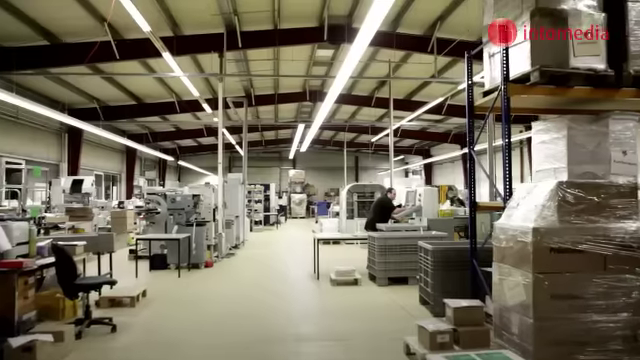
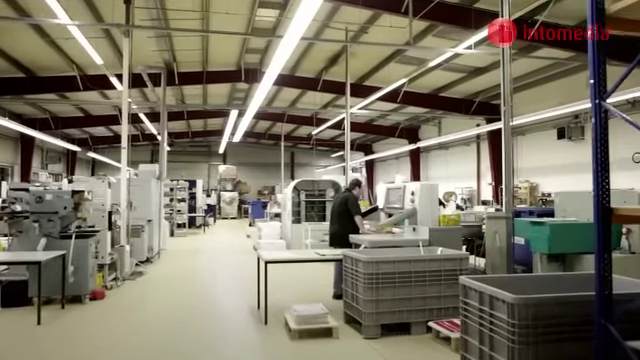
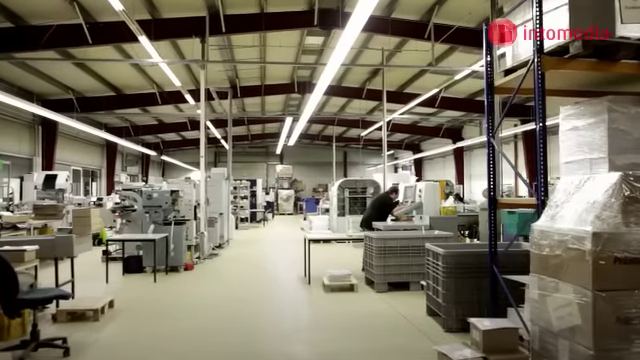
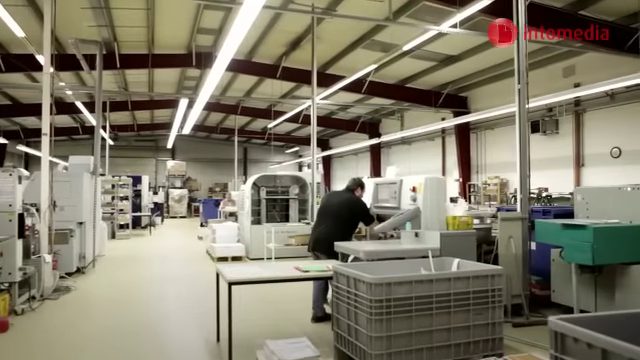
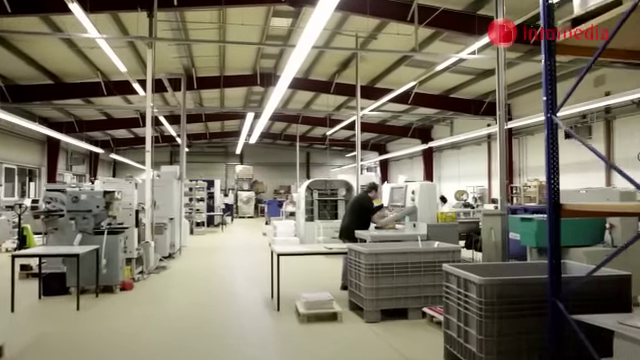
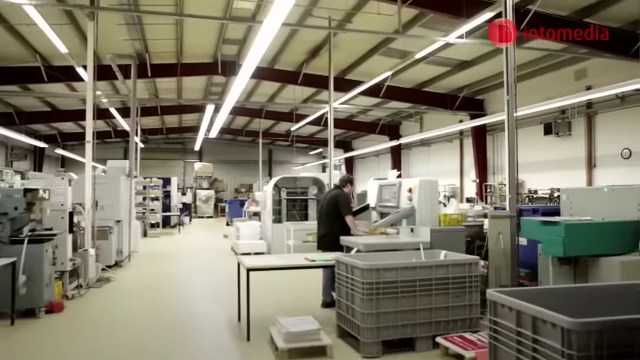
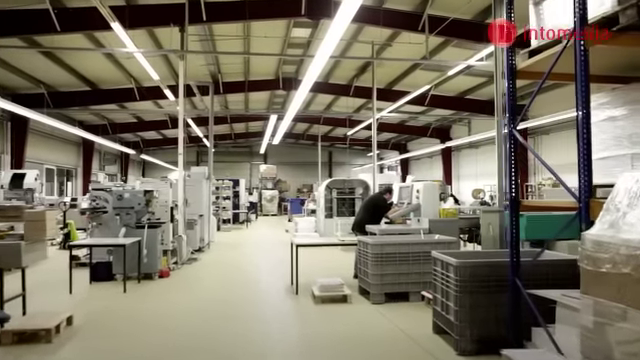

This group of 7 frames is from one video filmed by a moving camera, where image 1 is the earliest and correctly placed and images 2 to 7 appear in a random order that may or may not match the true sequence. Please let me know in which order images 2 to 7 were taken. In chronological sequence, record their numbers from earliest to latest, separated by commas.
3, 7, 5, 2, 6, 4
